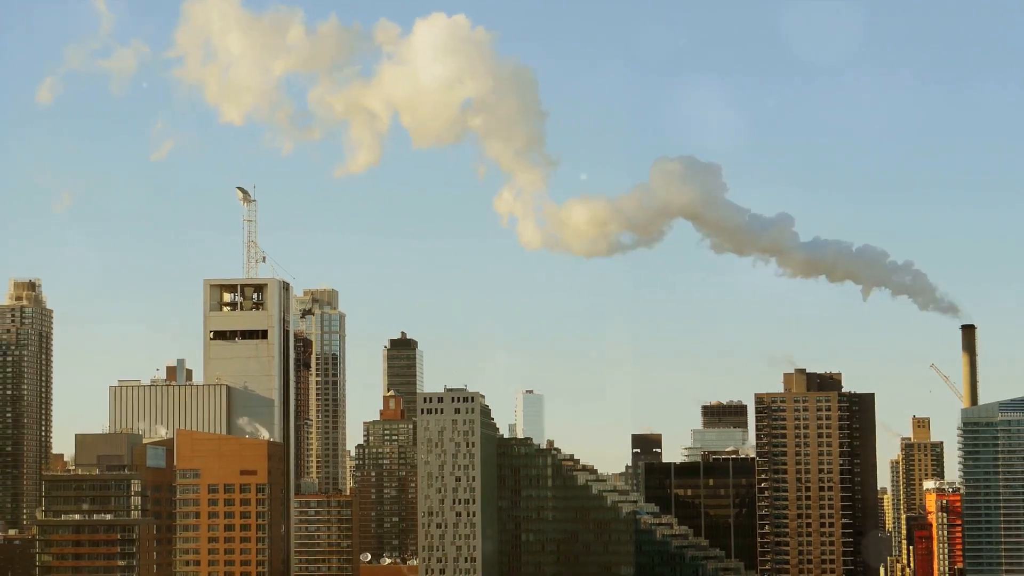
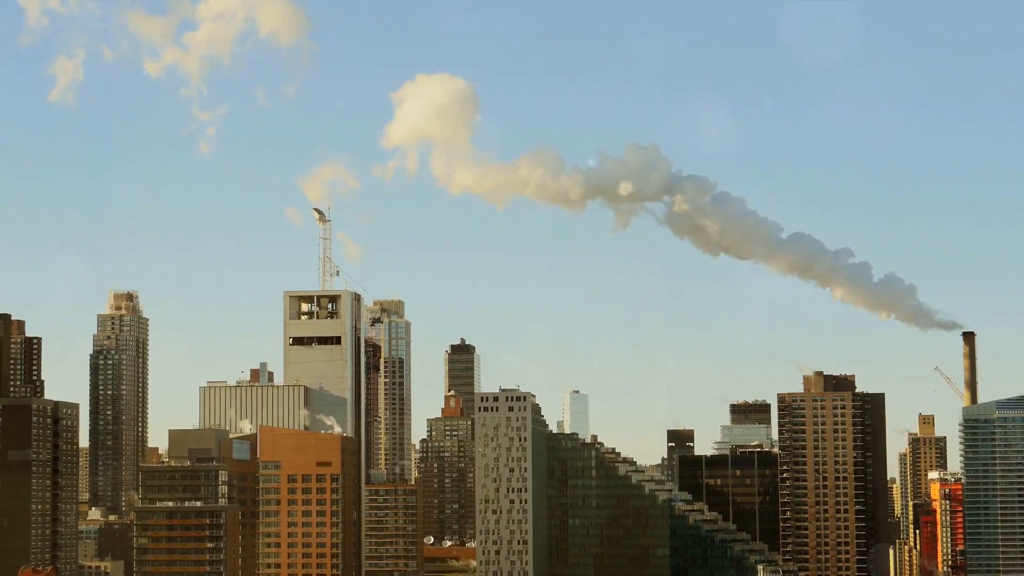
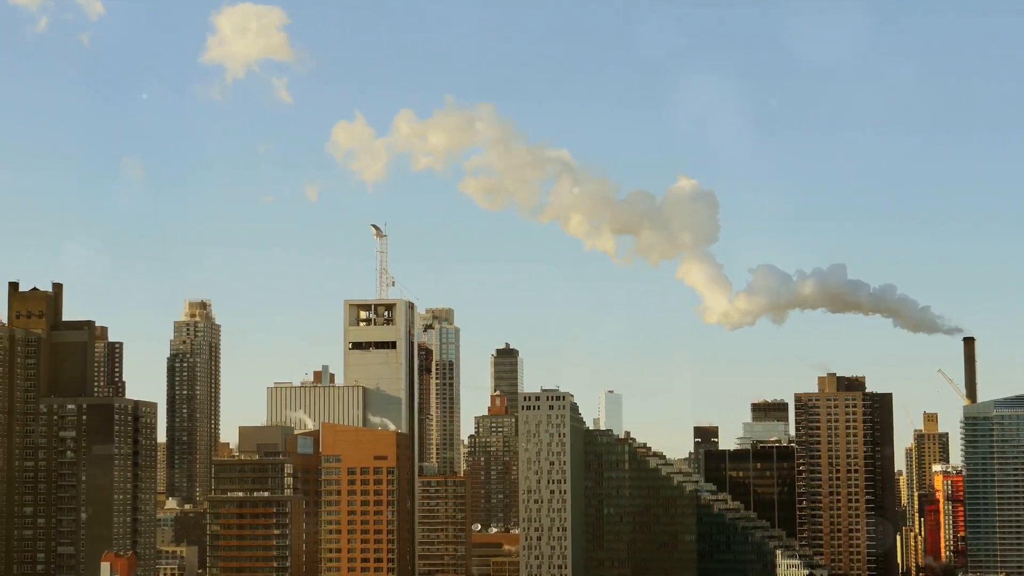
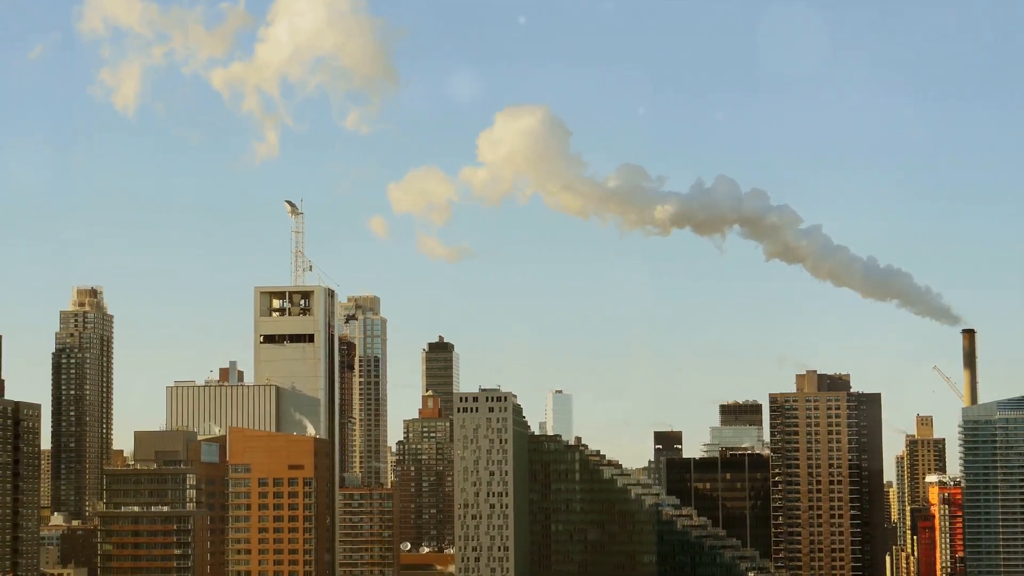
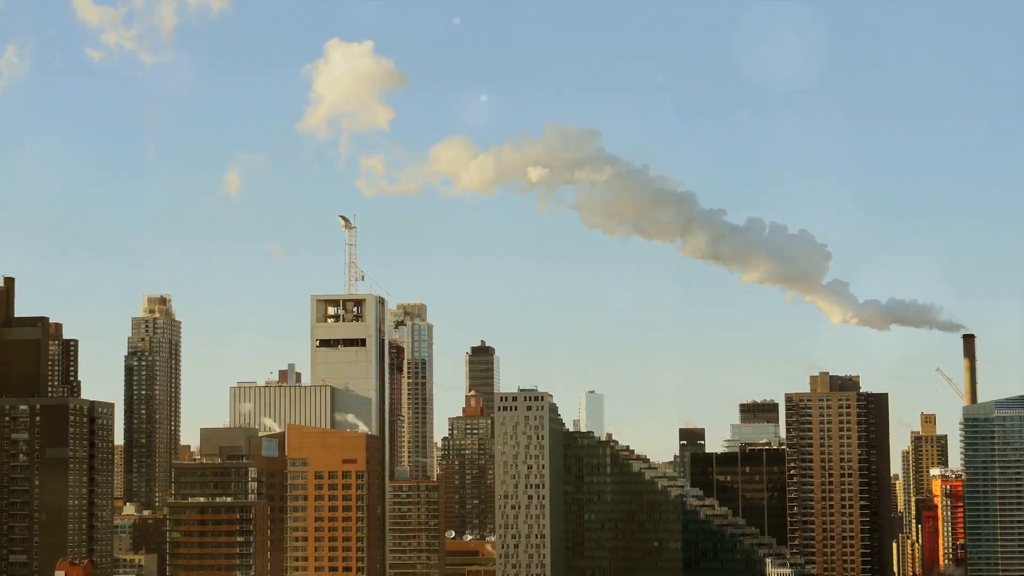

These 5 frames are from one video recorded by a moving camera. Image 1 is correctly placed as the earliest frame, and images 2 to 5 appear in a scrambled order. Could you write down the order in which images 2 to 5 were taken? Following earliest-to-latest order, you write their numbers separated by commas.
4, 2, 5, 3
